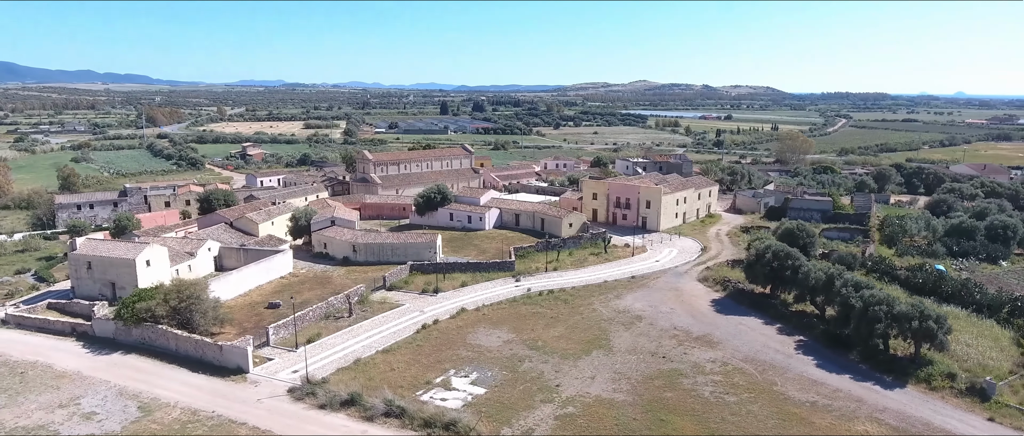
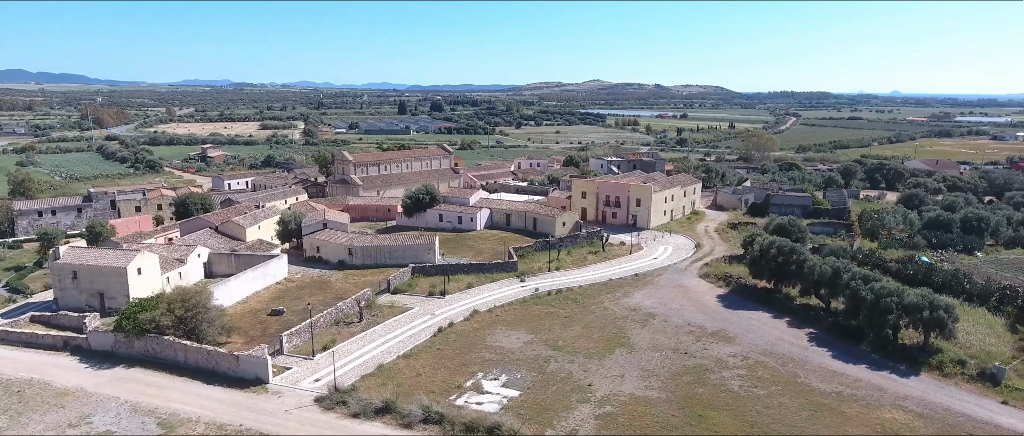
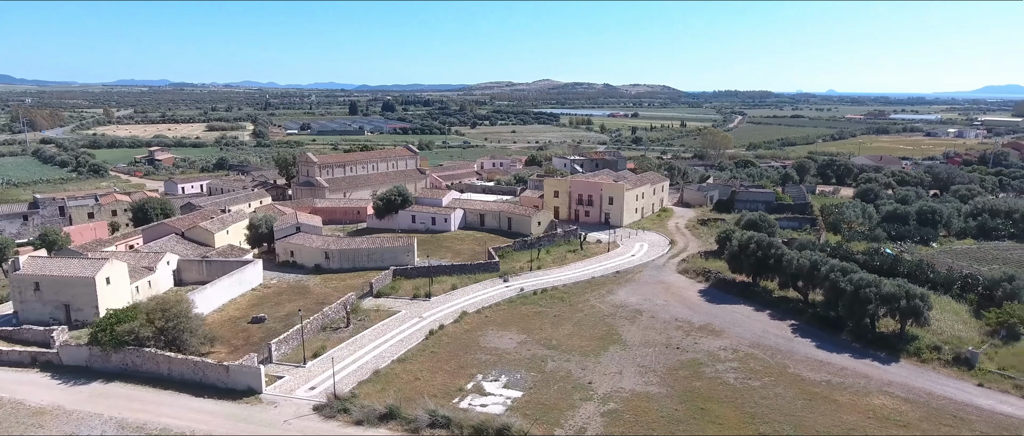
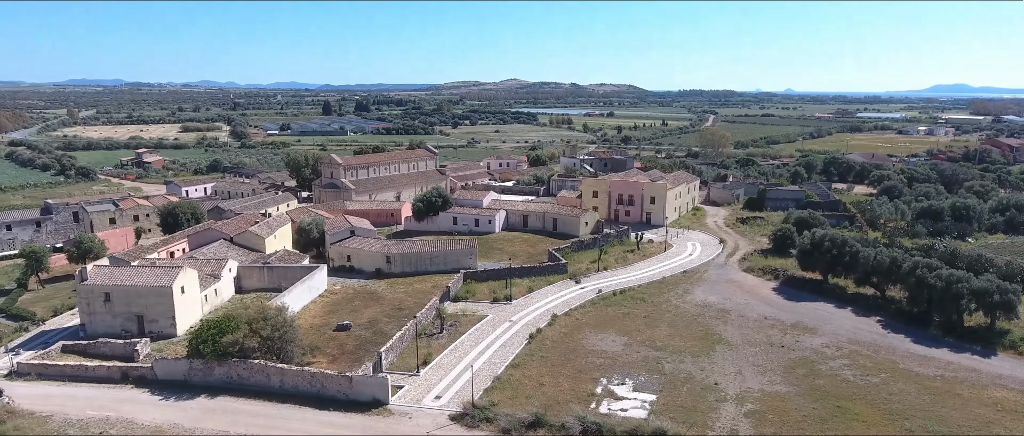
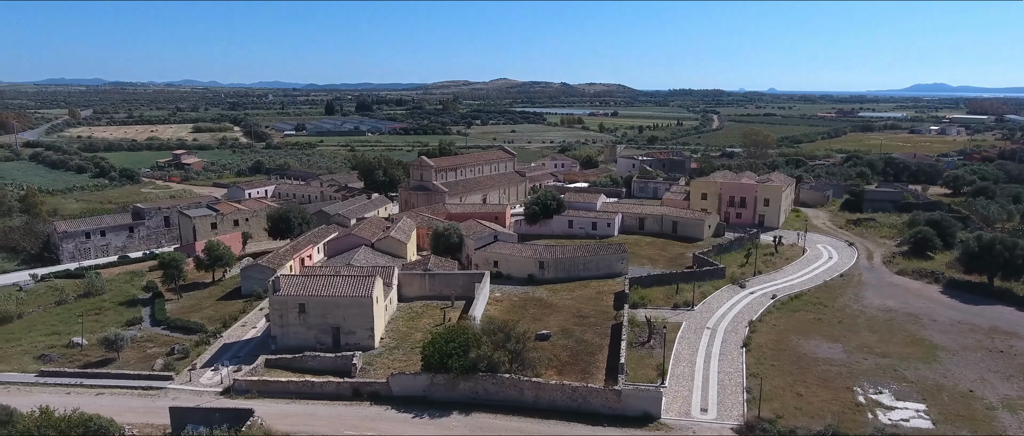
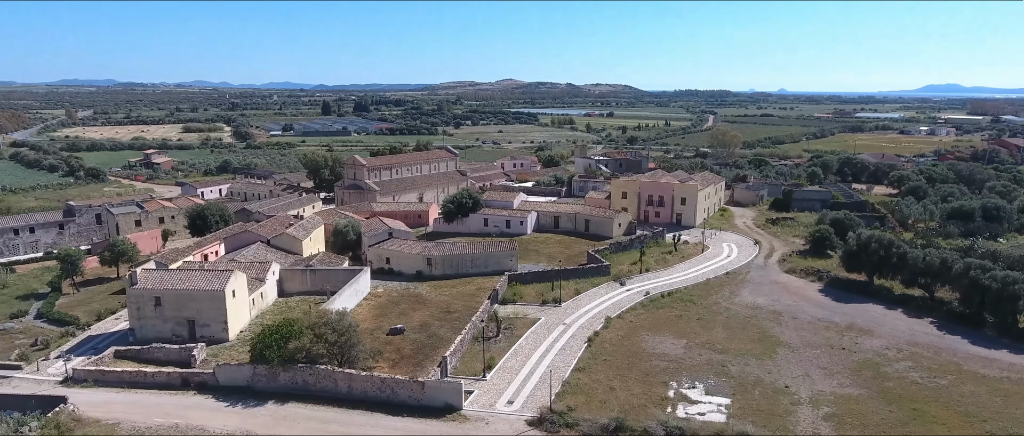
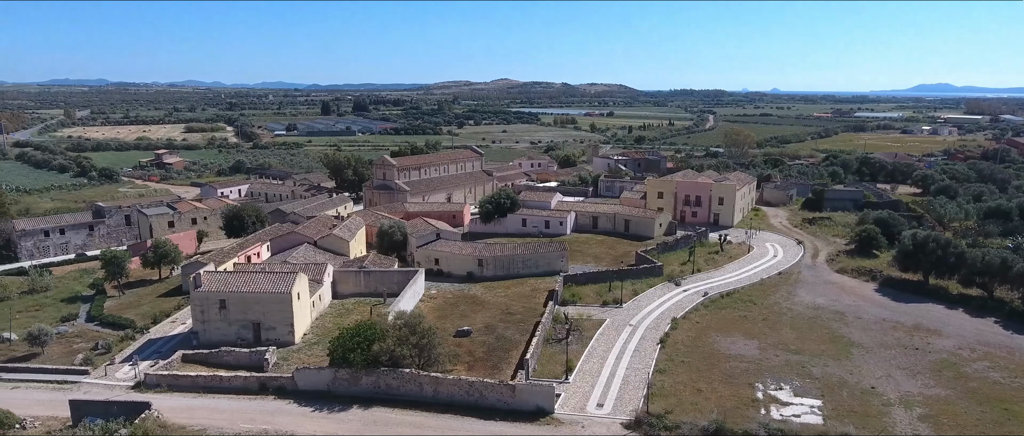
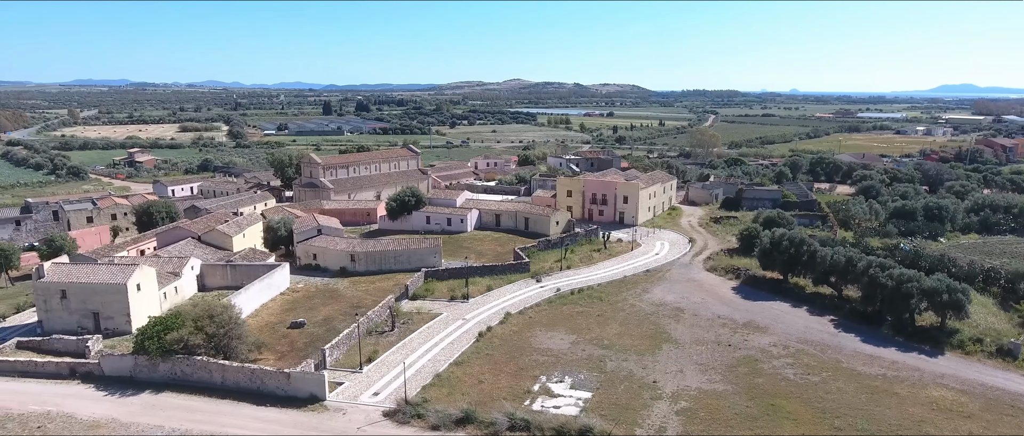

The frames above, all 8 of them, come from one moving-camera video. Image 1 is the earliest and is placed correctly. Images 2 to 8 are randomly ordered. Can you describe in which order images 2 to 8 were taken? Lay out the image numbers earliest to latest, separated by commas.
2, 3, 8, 4, 6, 7, 5
